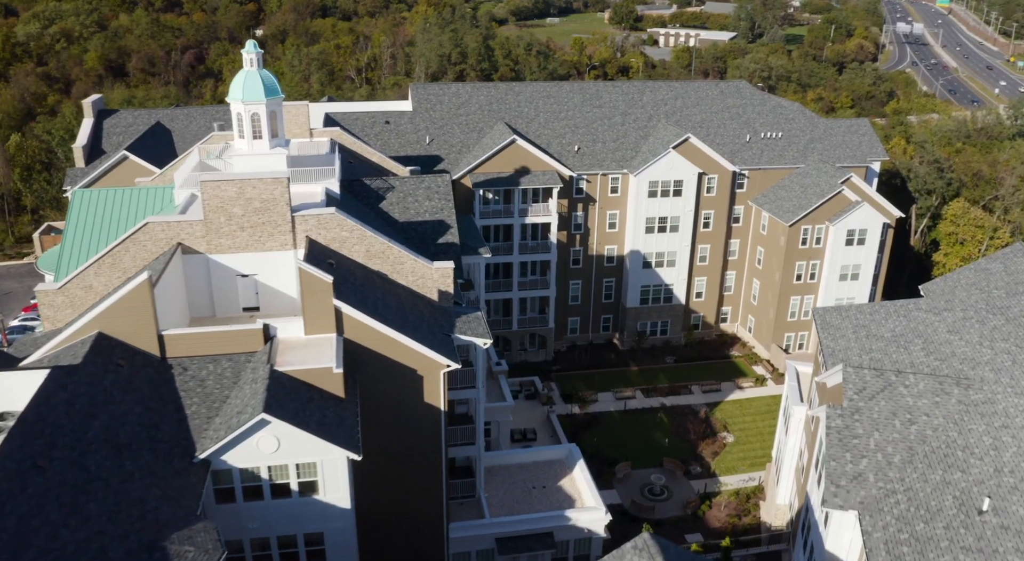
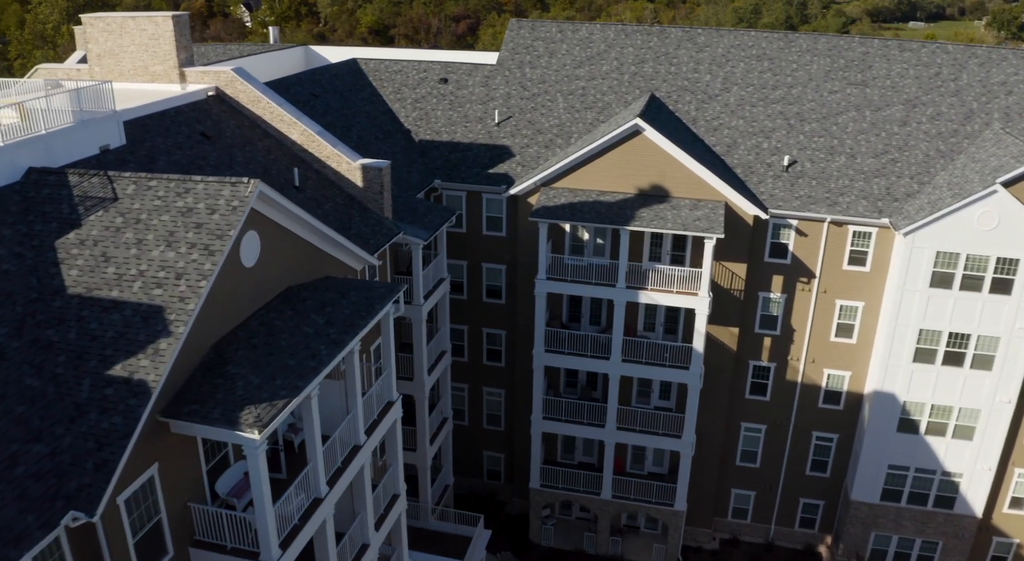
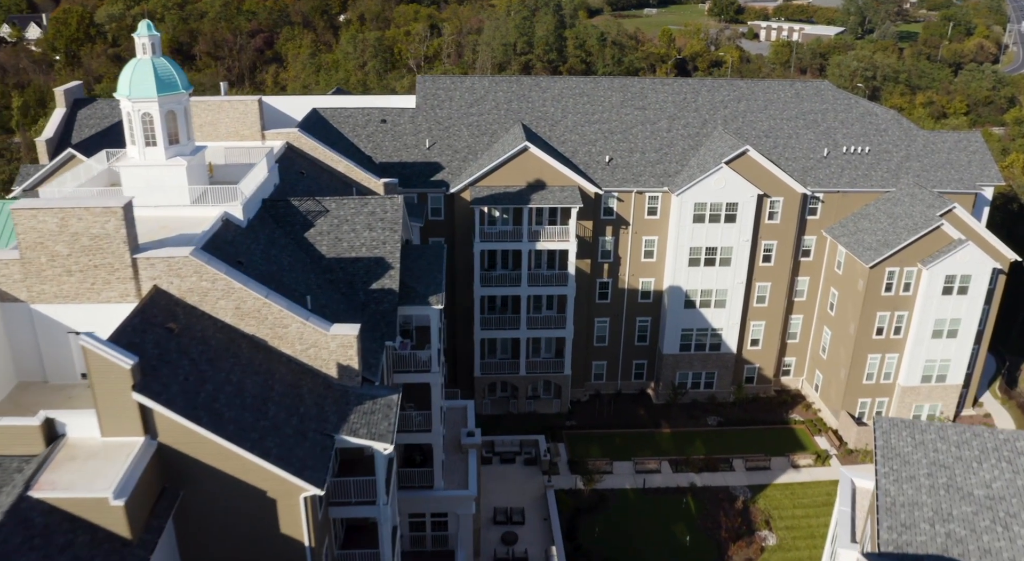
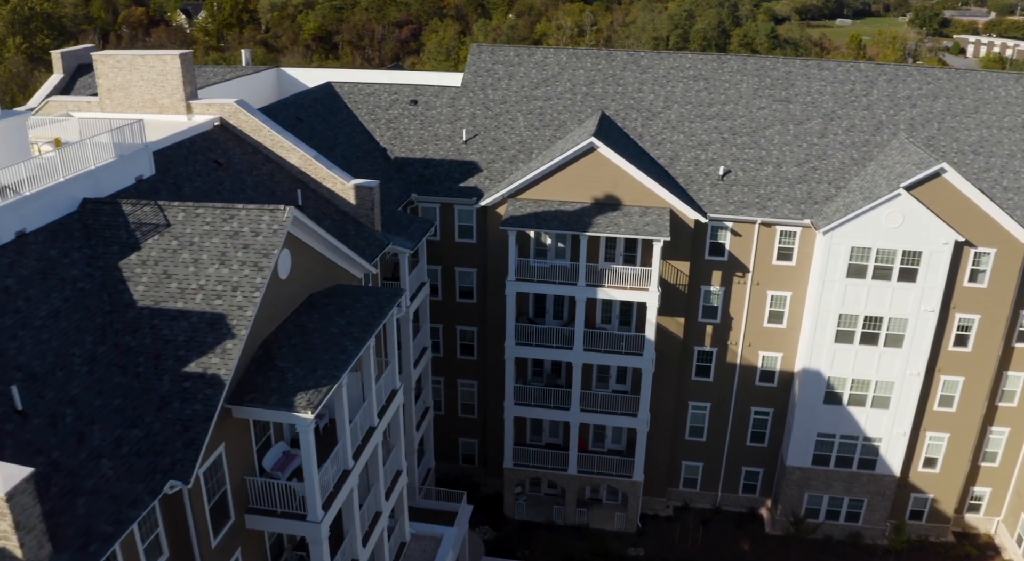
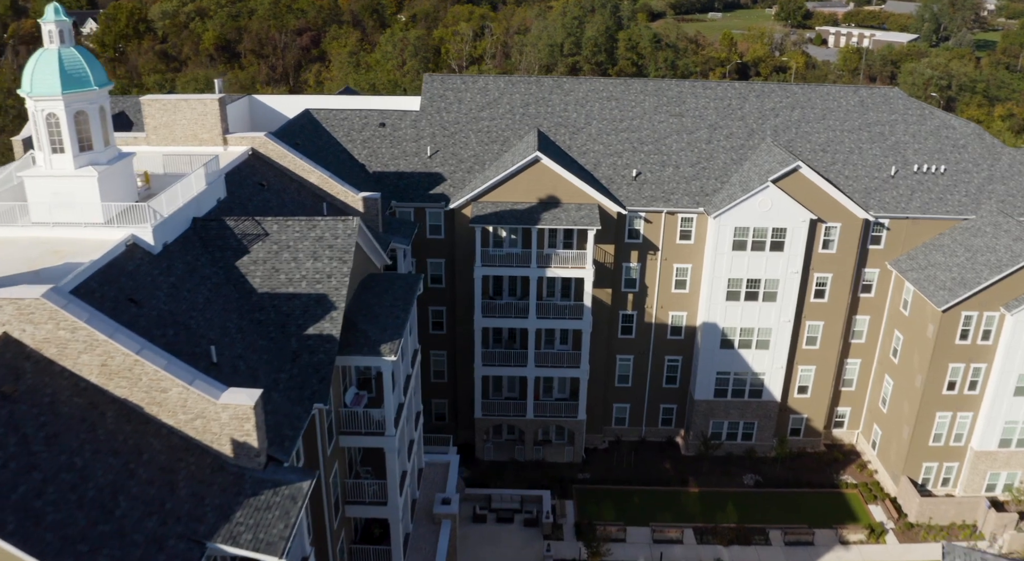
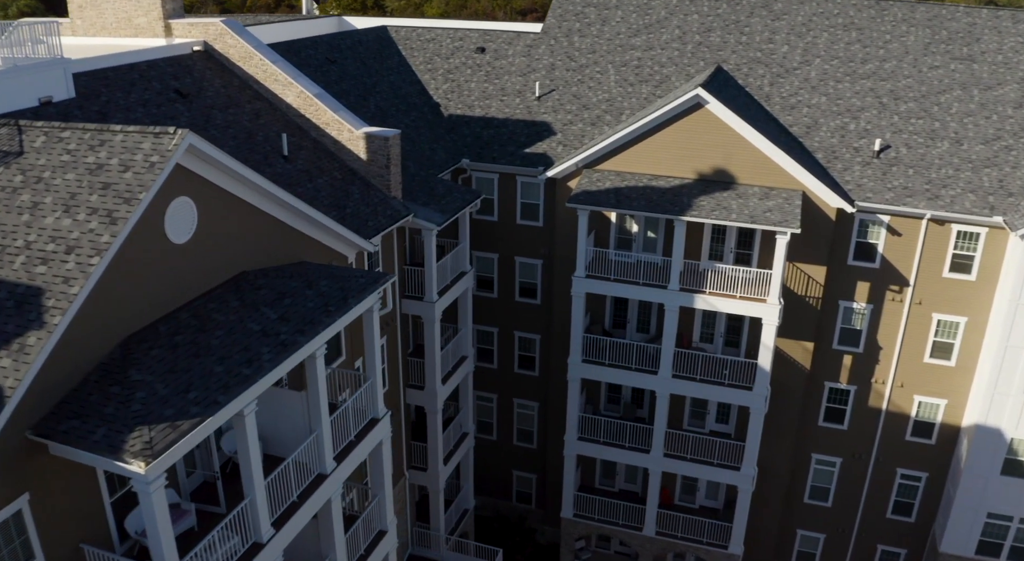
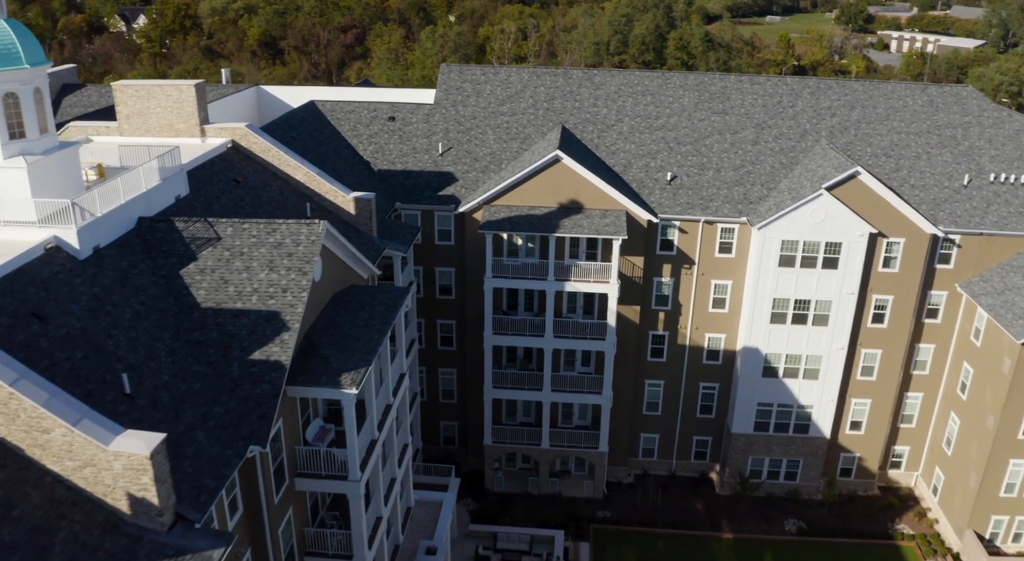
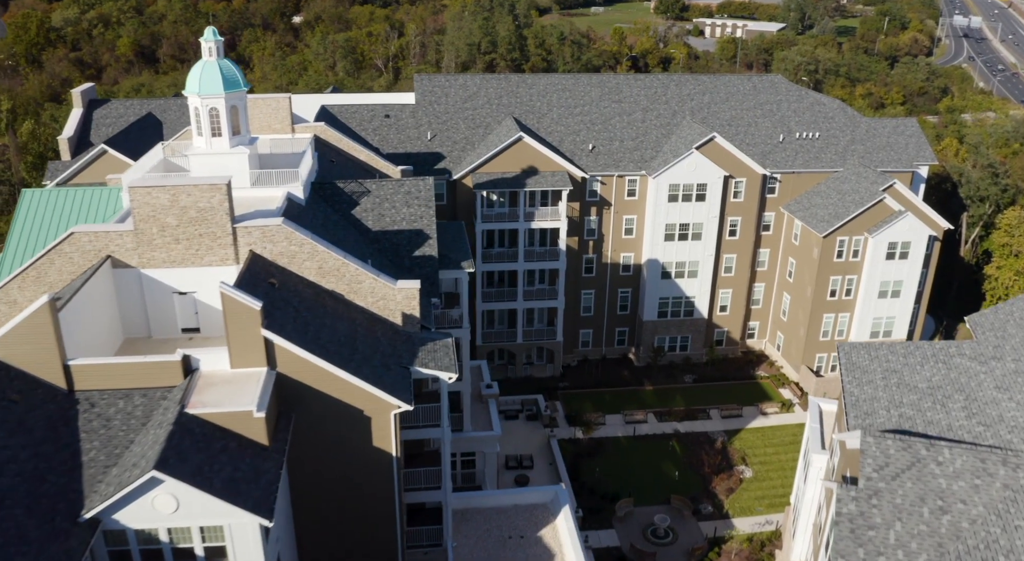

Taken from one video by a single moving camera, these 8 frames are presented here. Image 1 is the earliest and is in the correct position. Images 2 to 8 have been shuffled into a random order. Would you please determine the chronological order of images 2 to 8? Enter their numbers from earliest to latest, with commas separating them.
8, 3, 5, 7, 4, 2, 6
